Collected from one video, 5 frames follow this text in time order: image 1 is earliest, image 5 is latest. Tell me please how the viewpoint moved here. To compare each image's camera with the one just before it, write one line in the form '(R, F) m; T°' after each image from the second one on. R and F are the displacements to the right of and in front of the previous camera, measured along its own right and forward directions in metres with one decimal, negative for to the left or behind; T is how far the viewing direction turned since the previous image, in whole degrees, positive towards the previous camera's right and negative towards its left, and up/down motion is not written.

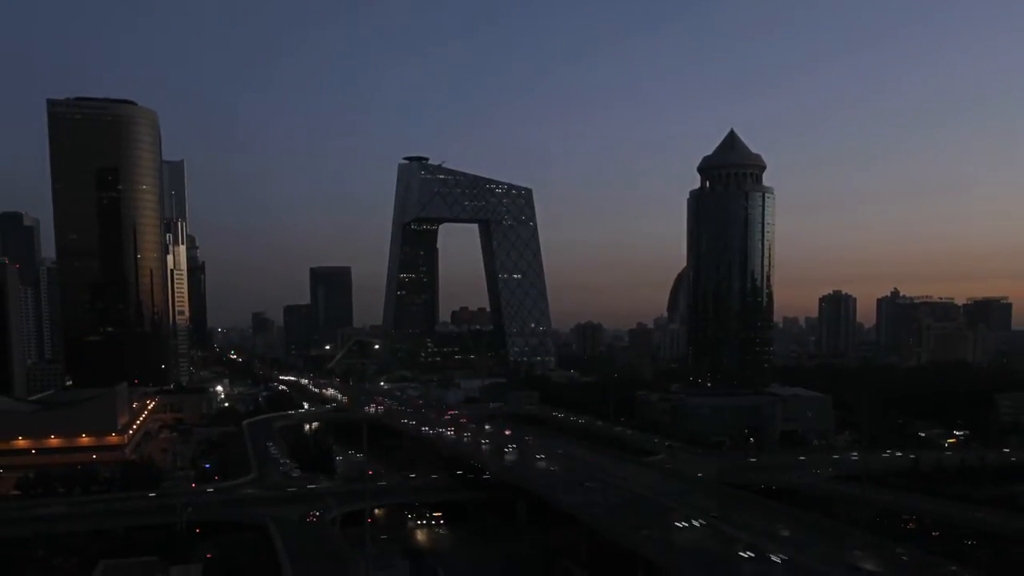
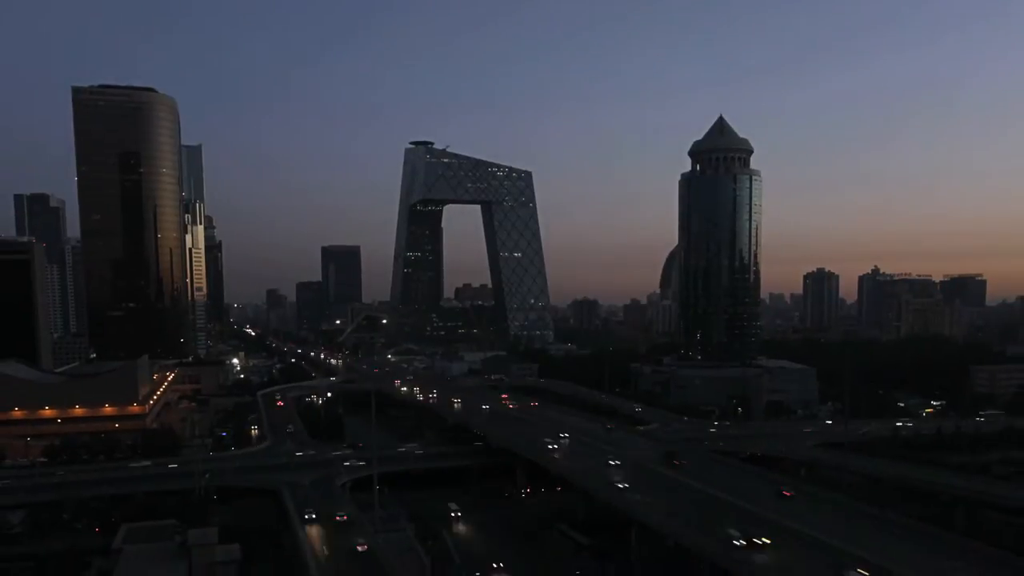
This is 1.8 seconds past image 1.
(0.0, -1.2) m; 0°
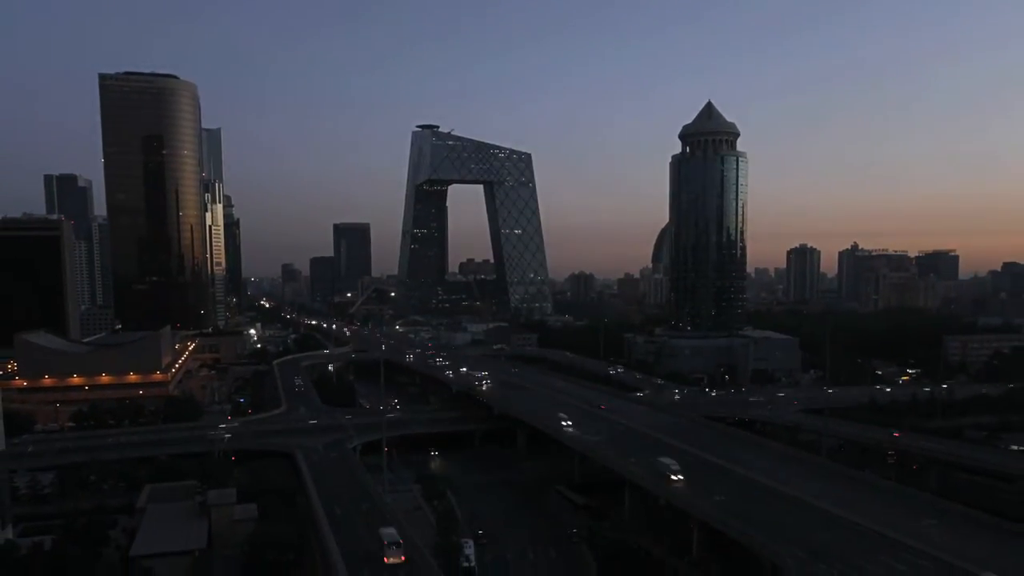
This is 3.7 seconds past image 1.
(0.0, -1.5) m; 0°
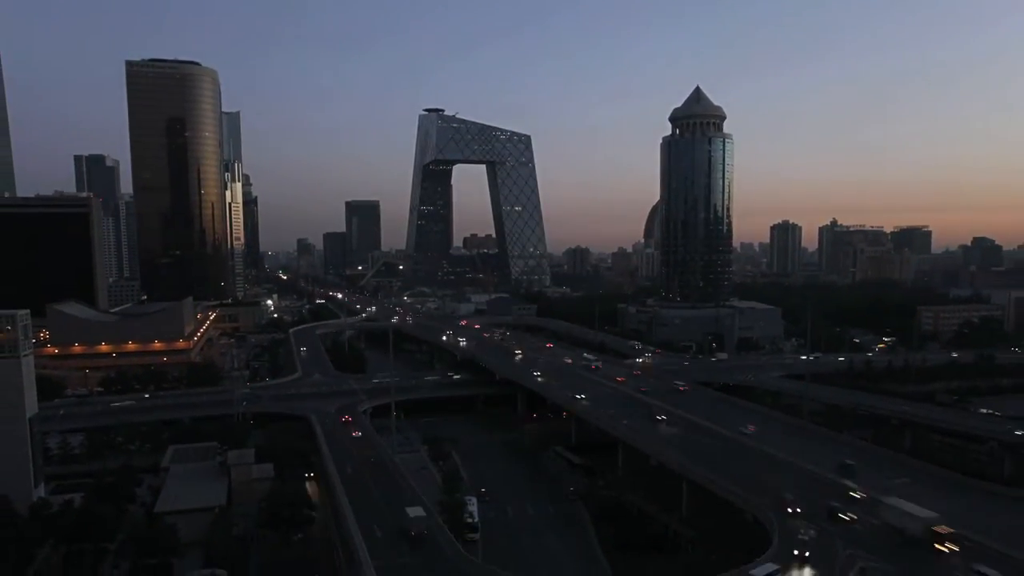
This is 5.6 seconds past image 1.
(0.0, -1.7) m; 0°
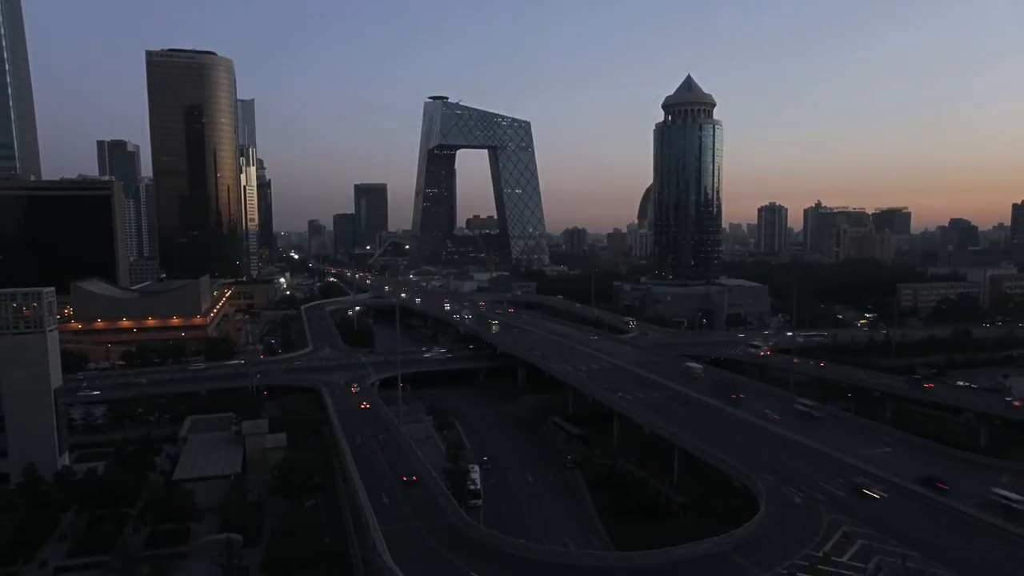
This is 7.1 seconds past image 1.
(0.0, -1.5) m; 0°
